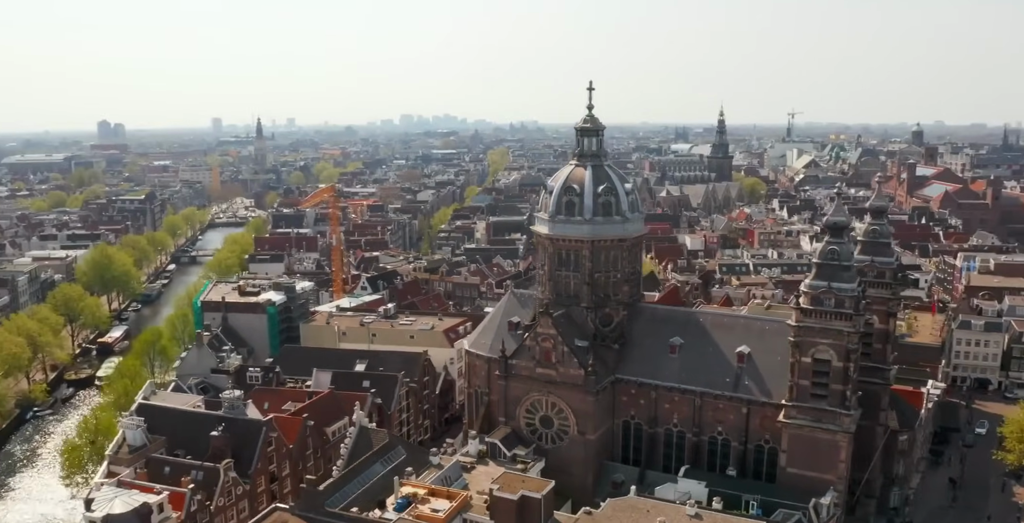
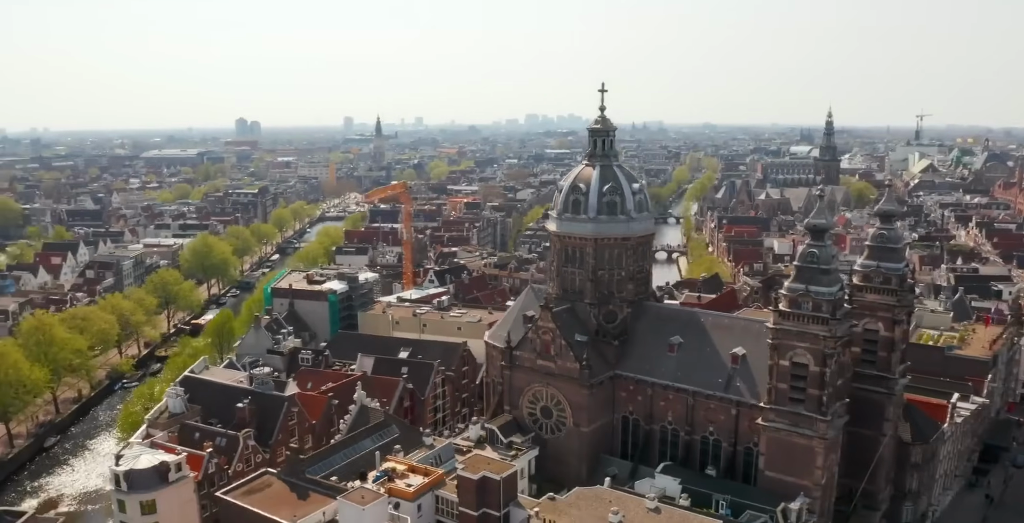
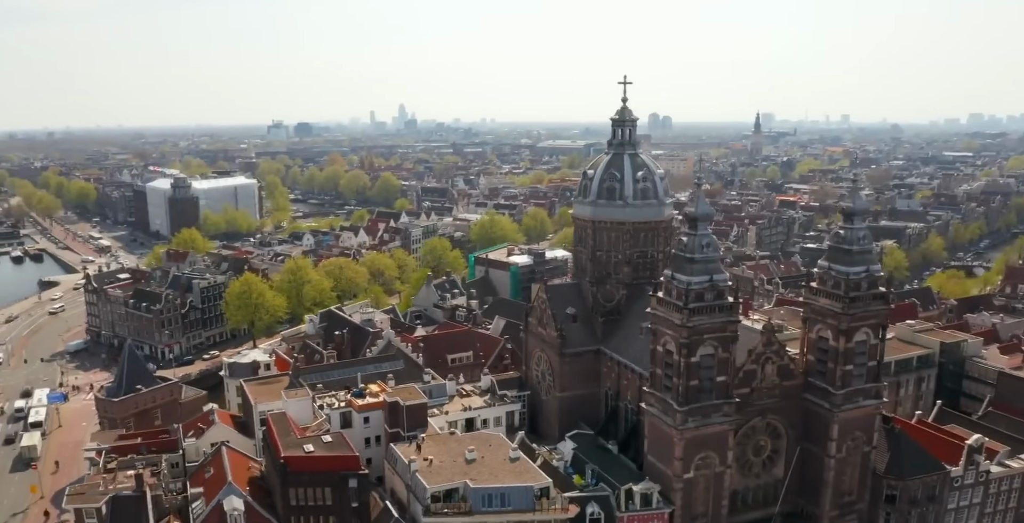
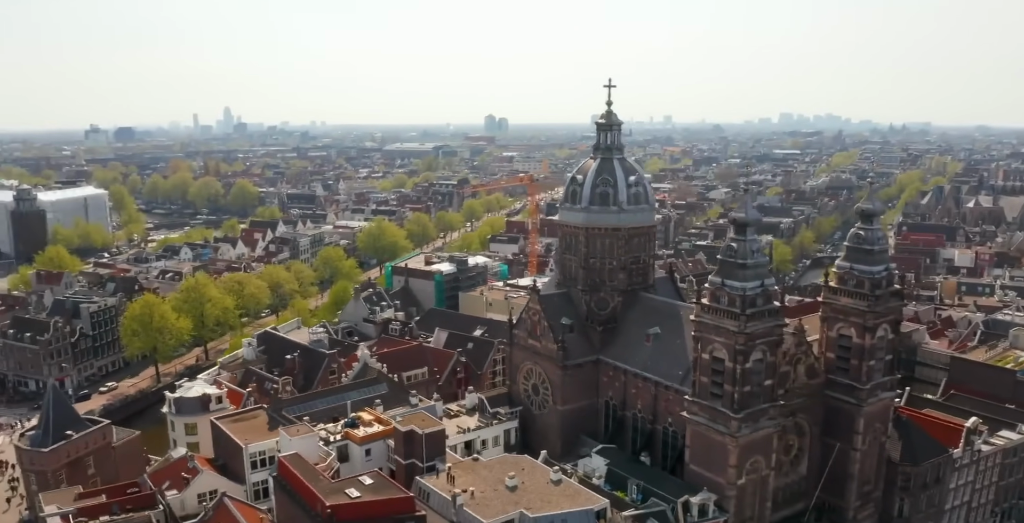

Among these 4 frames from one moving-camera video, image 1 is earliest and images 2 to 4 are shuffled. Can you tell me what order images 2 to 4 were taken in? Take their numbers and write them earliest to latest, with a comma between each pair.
2, 4, 3
